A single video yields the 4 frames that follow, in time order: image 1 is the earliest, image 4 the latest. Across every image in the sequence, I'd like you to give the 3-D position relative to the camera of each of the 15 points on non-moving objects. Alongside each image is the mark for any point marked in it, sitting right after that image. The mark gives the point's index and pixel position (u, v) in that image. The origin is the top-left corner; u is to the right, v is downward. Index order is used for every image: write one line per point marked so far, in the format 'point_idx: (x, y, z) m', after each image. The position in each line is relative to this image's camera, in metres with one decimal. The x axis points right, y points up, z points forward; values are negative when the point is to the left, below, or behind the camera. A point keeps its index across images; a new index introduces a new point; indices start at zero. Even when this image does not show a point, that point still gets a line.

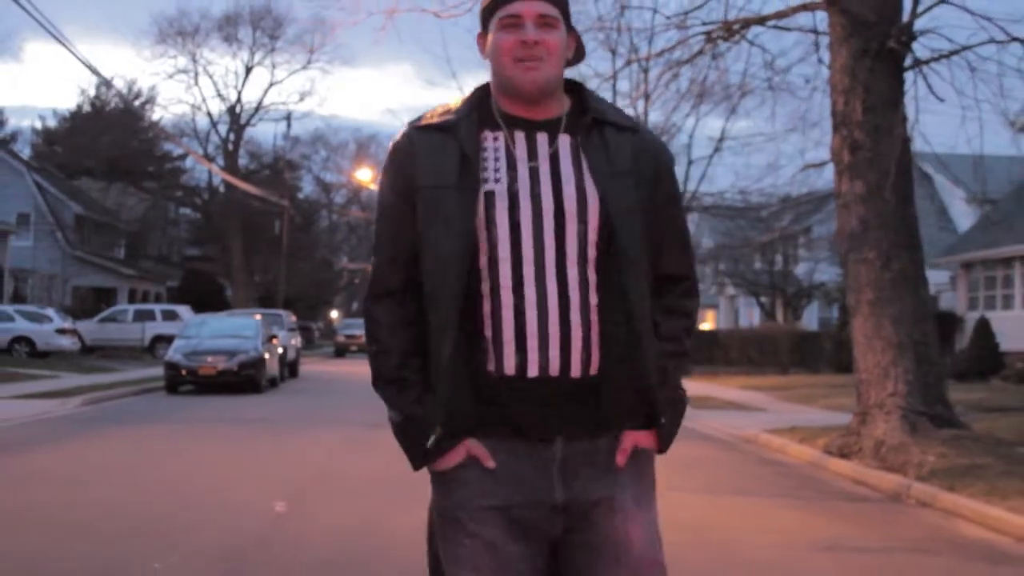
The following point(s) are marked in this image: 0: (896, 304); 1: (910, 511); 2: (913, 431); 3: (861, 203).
0: (+3.7, -0.1, +12.0) m
1: (+3.1, -1.7, +9.6) m
2: (+3.8, -1.3, +11.8) m
3: (+3.4, +0.8, +12.1) m
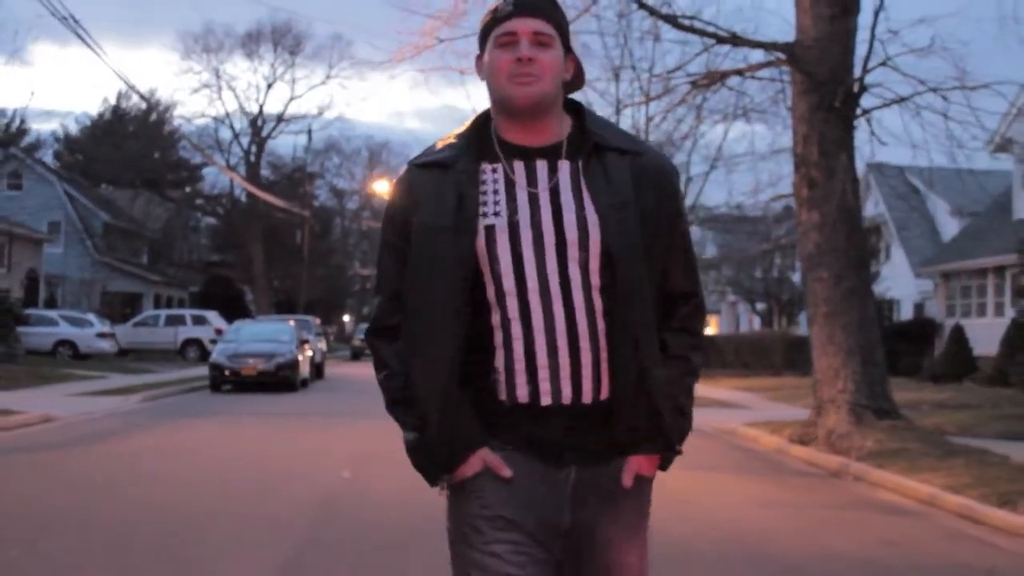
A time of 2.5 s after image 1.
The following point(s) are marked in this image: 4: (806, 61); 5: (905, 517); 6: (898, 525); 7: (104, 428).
0: (+3.8, -0.3, +14.3) m
1: (+3.2, -1.9, +11.9) m
2: (+3.9, -1.5, +14.1) m
3: (+3.5, +0.7, +14.4) m
4: (+3.3, +2.6, +14.2) m
5: (+3.1, -1.8, +9.8) m
6: (+2.9, -1.8, +9.4) m
7: (-5.7, -1.9, +17.4) m
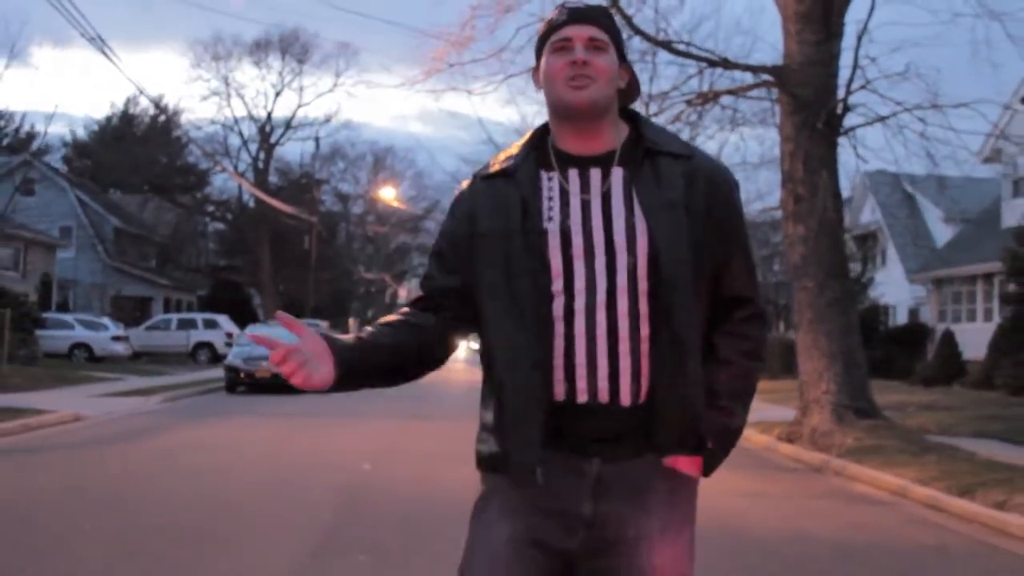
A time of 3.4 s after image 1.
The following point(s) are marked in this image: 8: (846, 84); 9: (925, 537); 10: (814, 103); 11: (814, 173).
0: (+3.9, -0.4, +15.3) m
1: (+3.2, -1.9, +12.9) m
2: (+4.0, -1.6, +15.1) m
3: (+3.6, +0.6, +15.4) m
4: (+3.4, +2.5, +15.2) m
5: (+3.1, -1.9, +10.8) m
6: (+2.9, -1.9, +10.3) m
7: (-5.6, -2.0, +18.4) m
8: (+4.2, +2.5, +15.7) m
9: (+3.0, -1.8, +9.1) m
10: (+3.6, +2.2, +15.1) m
11: (+3.7, +1.4, +15.2) m
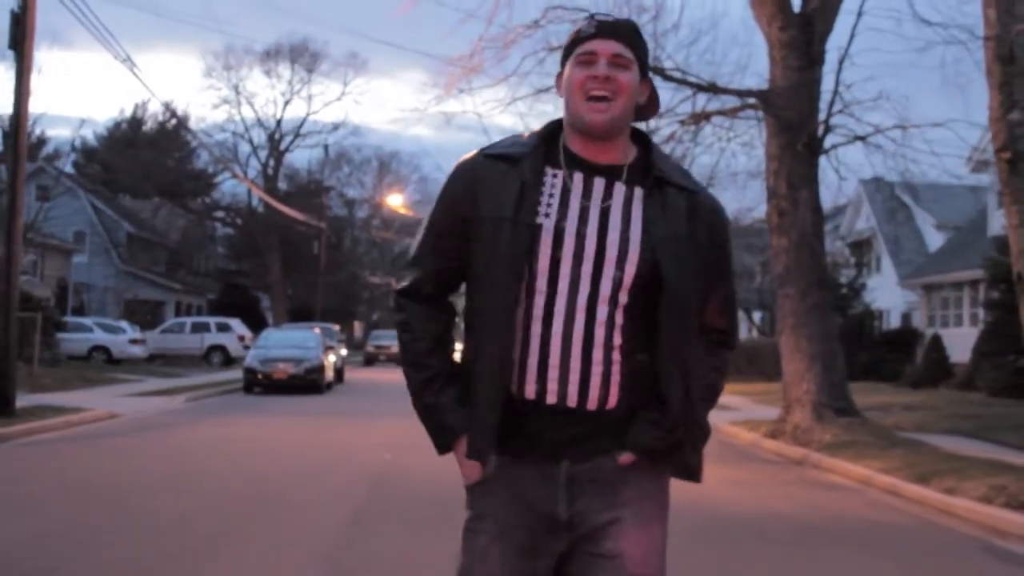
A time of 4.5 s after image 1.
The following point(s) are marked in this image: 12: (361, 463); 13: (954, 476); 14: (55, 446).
0: (+3.9, -0.5, +16.6) m
1: (+3.3, -2.0, +14.1) m
2: (+4.0, -1.7, +16.3) m
3: (+3.6, +0.5, +16.7) m
4: (+3.5, +2.4, +16.5) m
5: (+3.2, -2.0, +12.1) m
6: (+3.0, -1.9, +11.6) m
7: (-5.5, -2.1, +19.7) m
8: (+4.3, +2.4, +17.0) m
9: (+3.0, -1.9, +10.3) m
10: (+3.7, +2.1, +16.4) m
11: (+3.7, +1.3, +16.5) m
12: (-2.0, -2.2, +16.1) m
13: (+4.1, -1.8, +11.7) m
14: (-6.2, -2.2, +17.1) m
